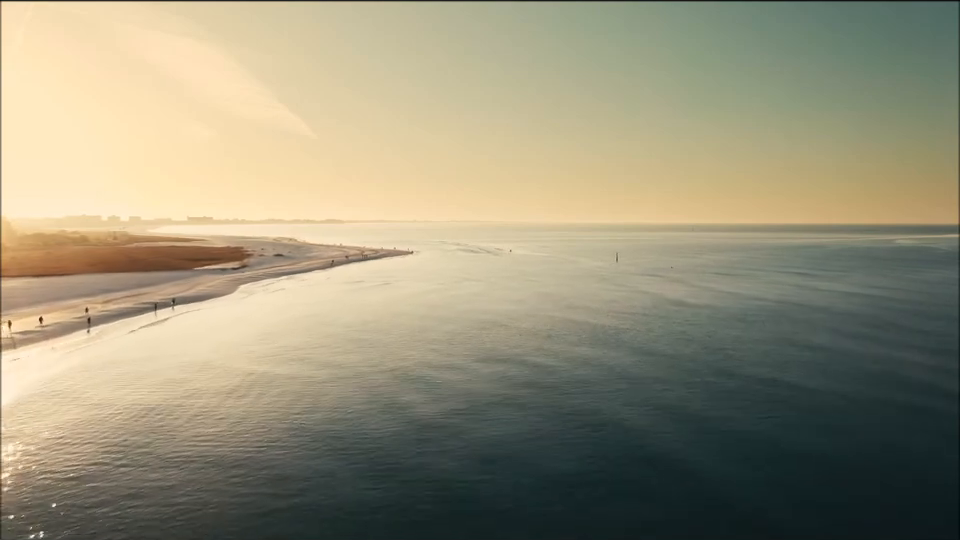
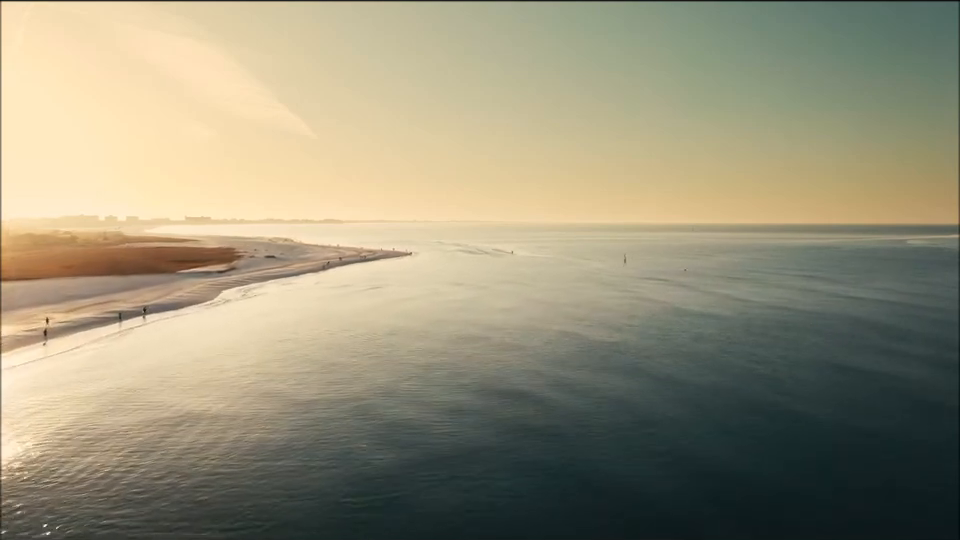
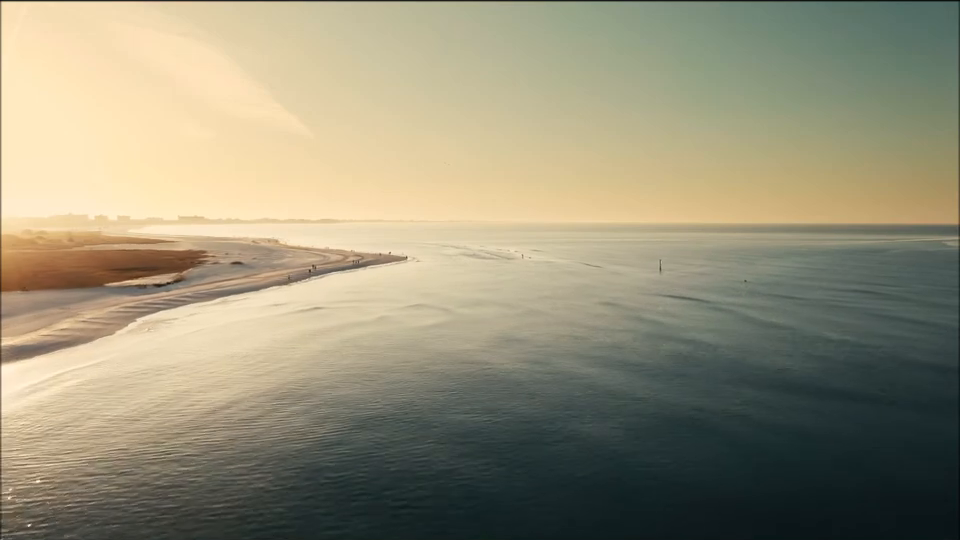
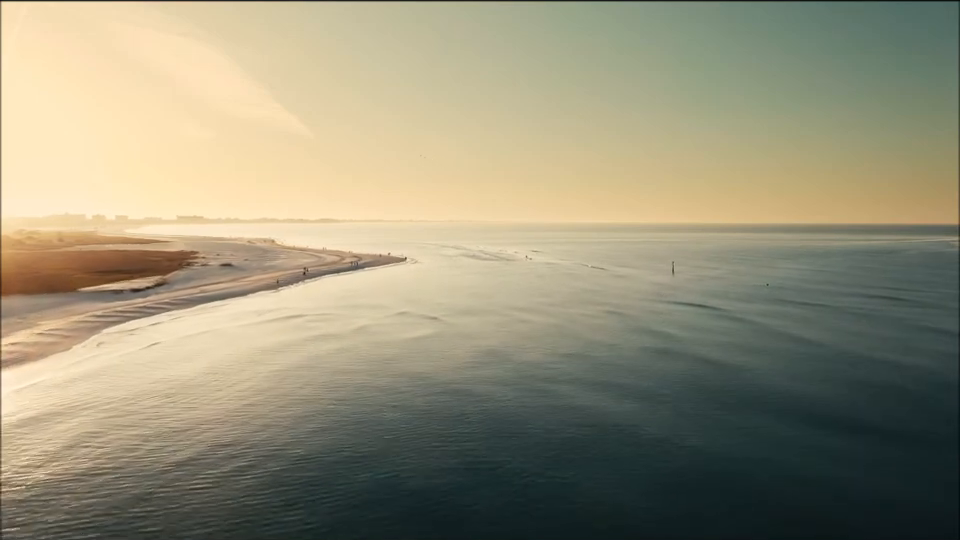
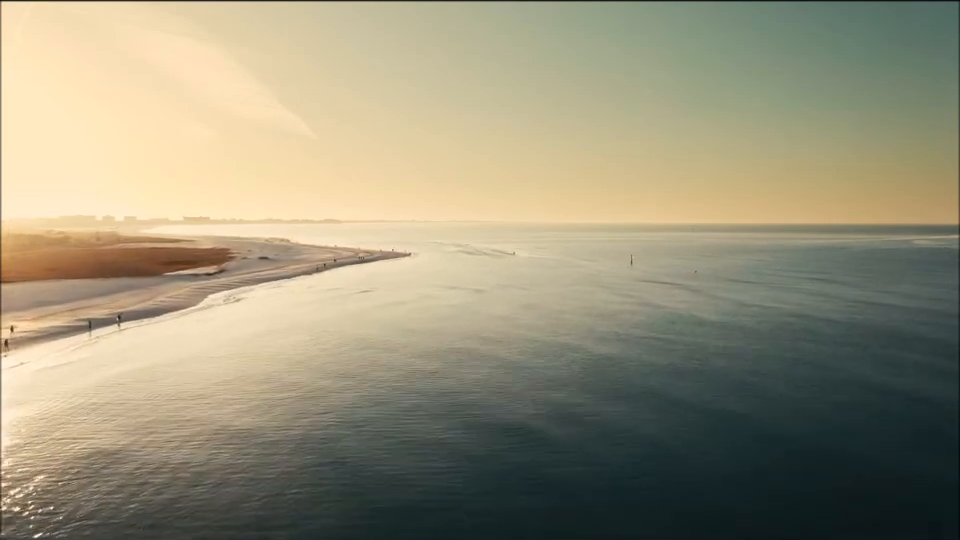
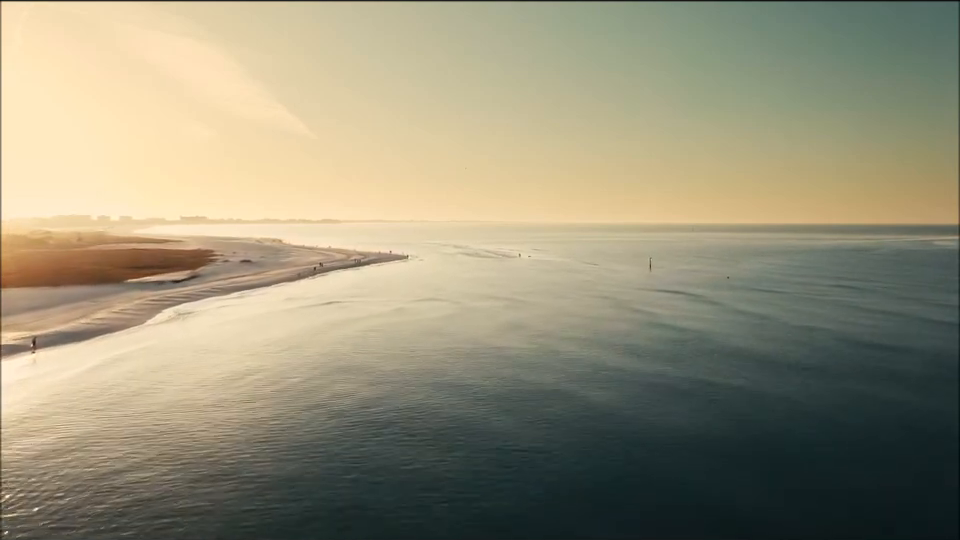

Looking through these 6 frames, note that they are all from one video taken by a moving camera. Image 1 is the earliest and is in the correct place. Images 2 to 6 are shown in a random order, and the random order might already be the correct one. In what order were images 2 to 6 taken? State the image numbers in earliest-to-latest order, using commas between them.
2, 5, 6, 3, 4
